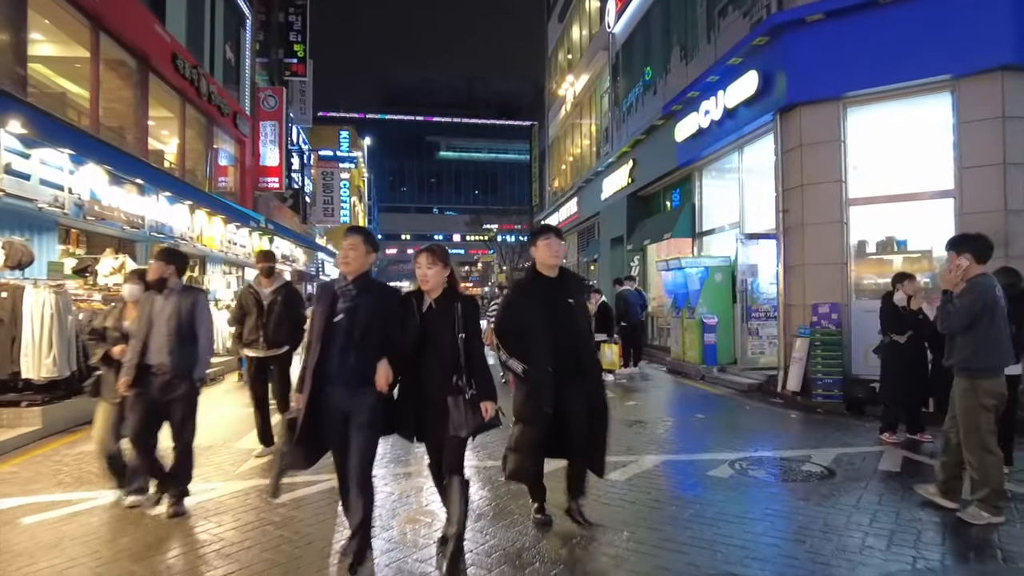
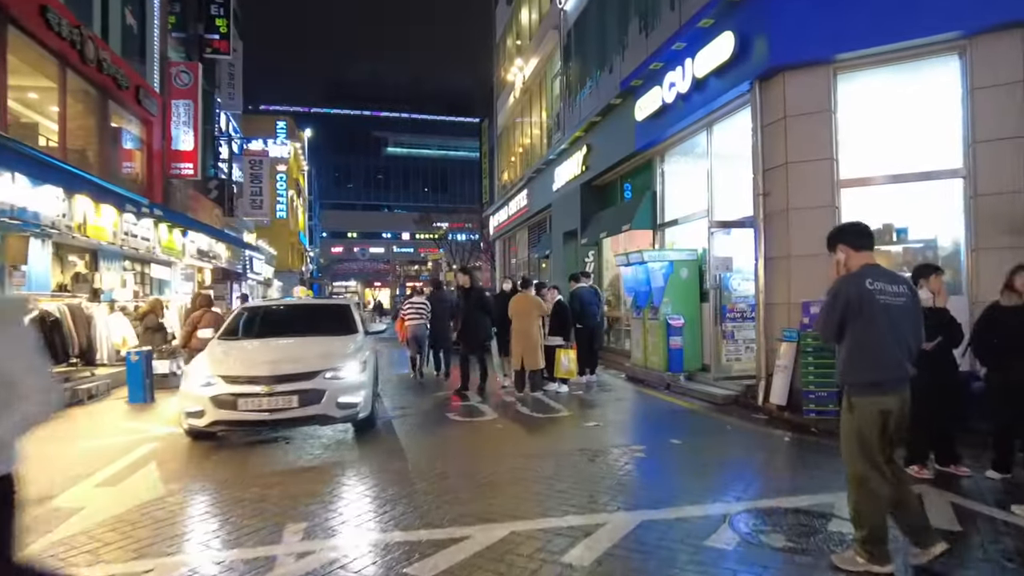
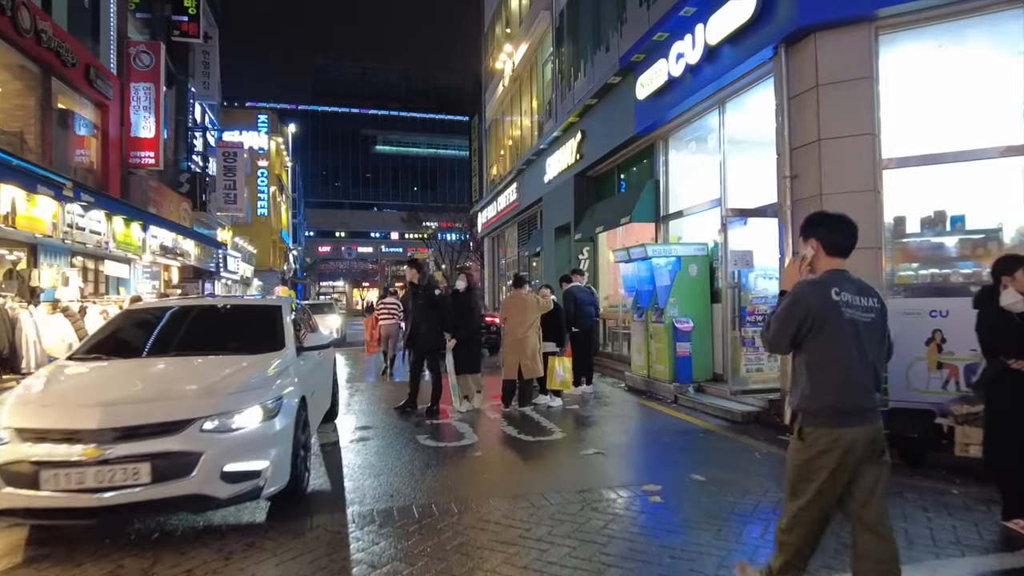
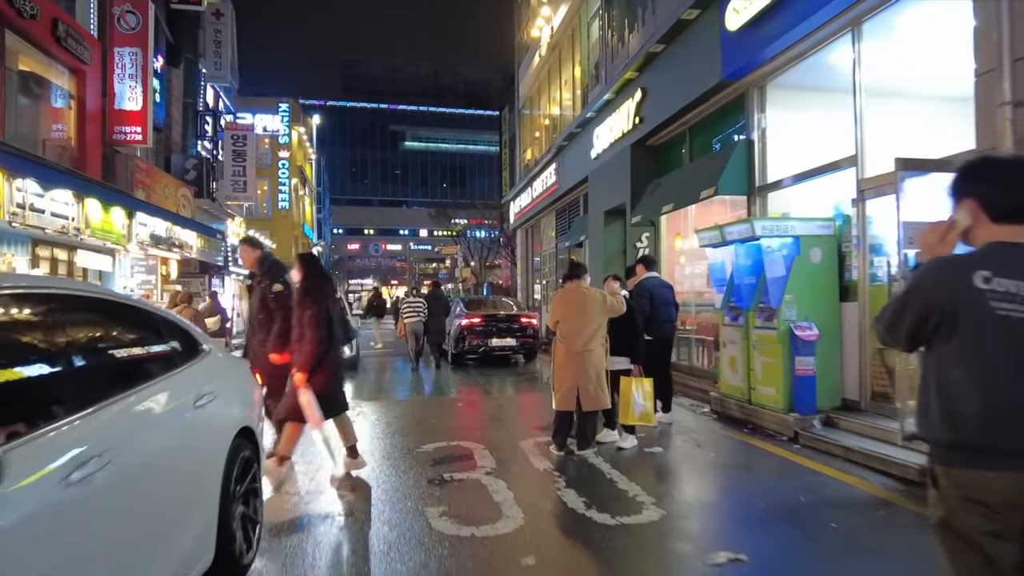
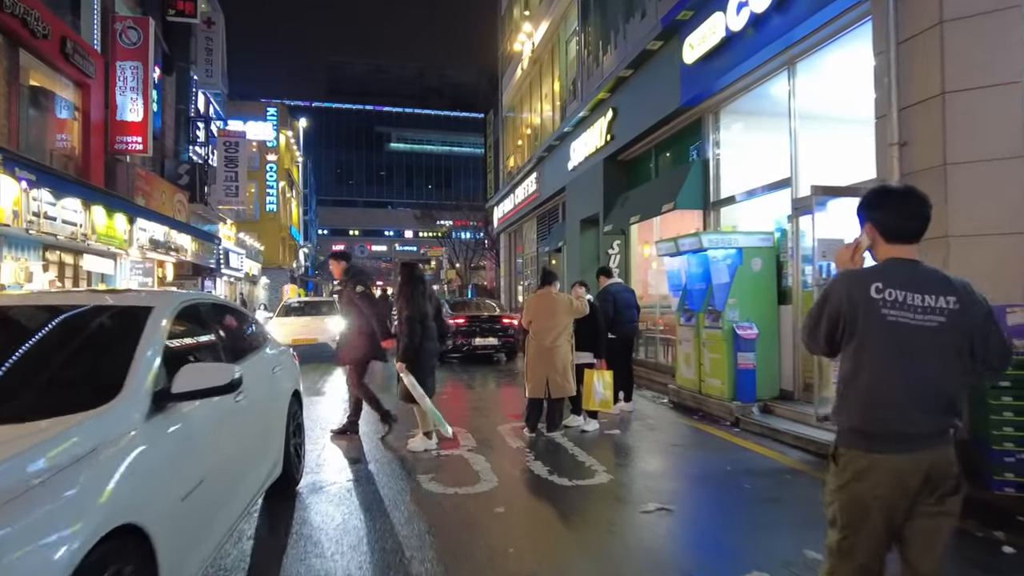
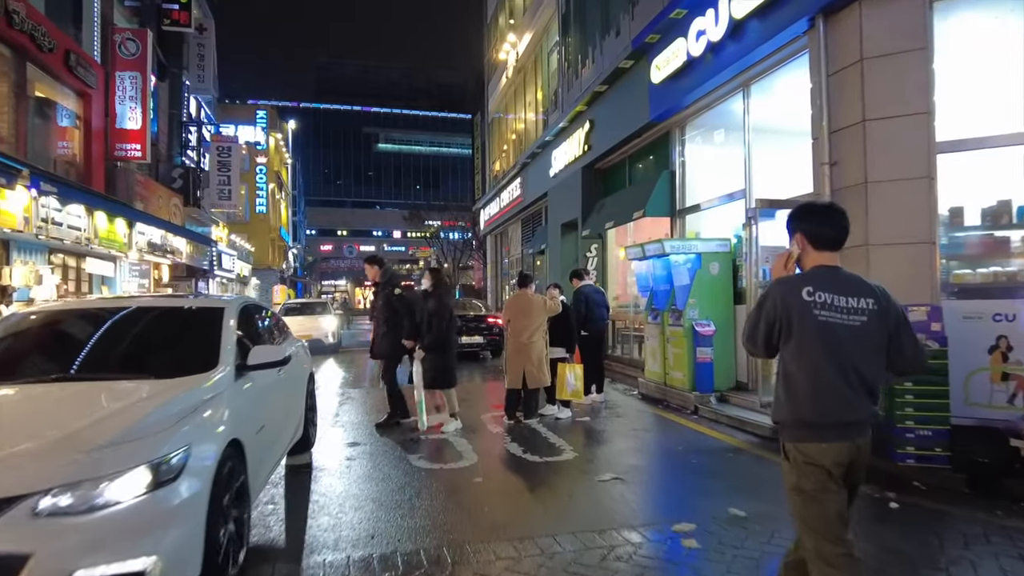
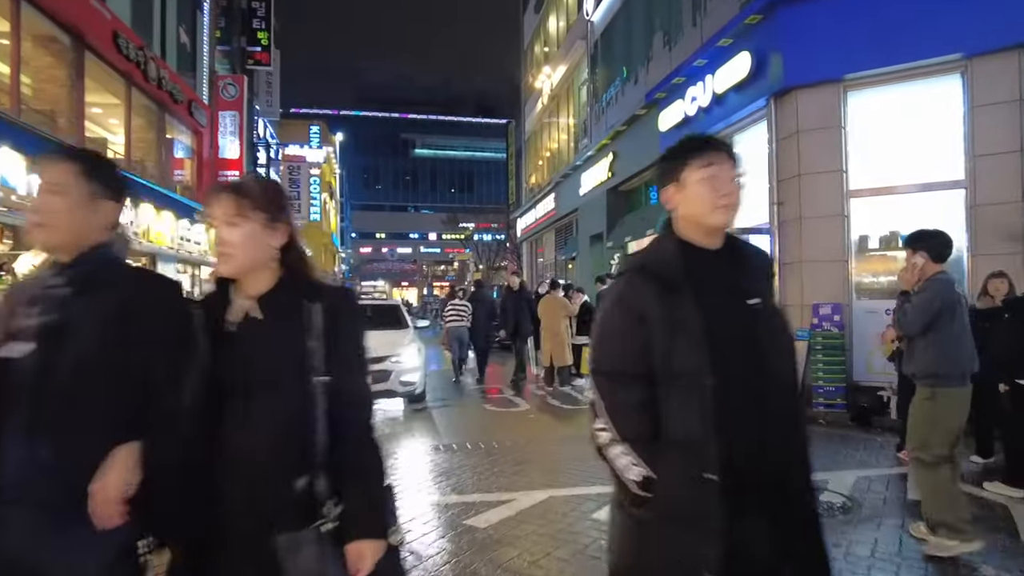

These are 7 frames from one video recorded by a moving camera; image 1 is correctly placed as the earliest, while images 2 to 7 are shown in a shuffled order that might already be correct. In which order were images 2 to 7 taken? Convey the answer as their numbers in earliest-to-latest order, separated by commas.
7, 2, 3, 6, 5, 4
